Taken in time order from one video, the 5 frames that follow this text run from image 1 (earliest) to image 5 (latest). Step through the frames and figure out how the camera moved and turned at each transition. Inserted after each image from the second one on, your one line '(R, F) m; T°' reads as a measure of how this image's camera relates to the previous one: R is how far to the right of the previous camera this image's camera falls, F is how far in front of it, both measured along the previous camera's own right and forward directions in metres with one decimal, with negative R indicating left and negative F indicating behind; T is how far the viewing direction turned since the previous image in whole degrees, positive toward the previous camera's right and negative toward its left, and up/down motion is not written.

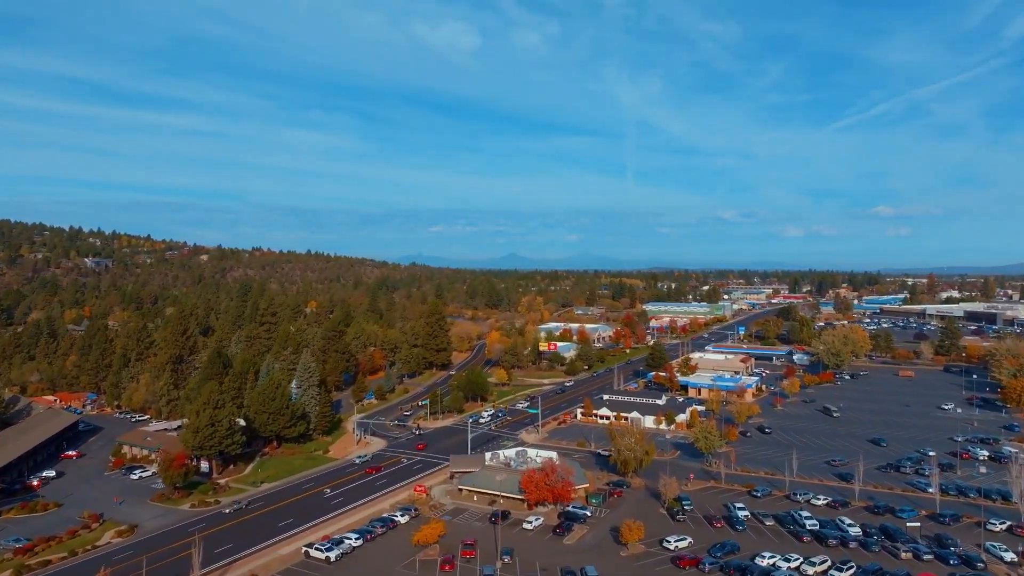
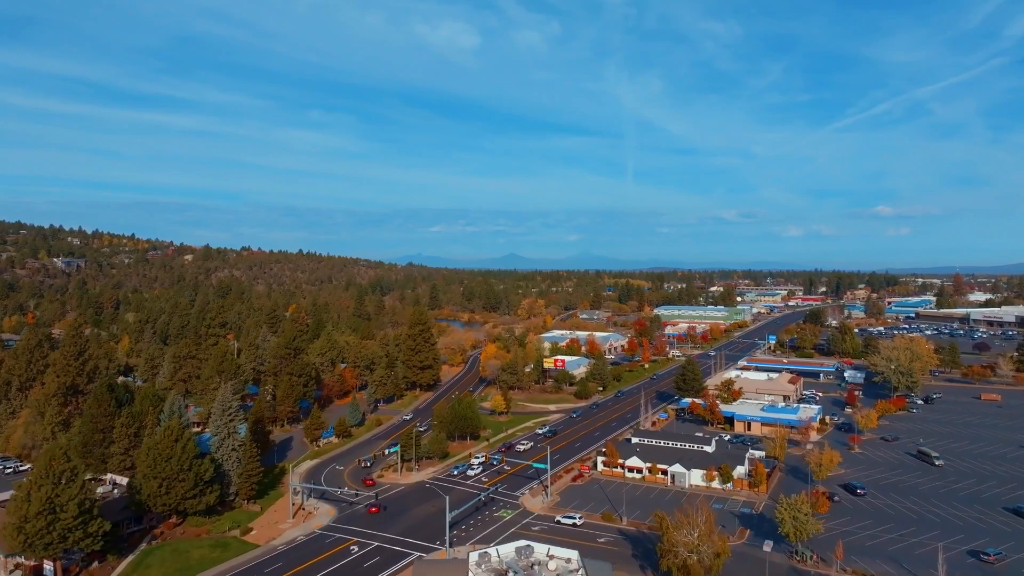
(+0.1, +11.4) m; 0°
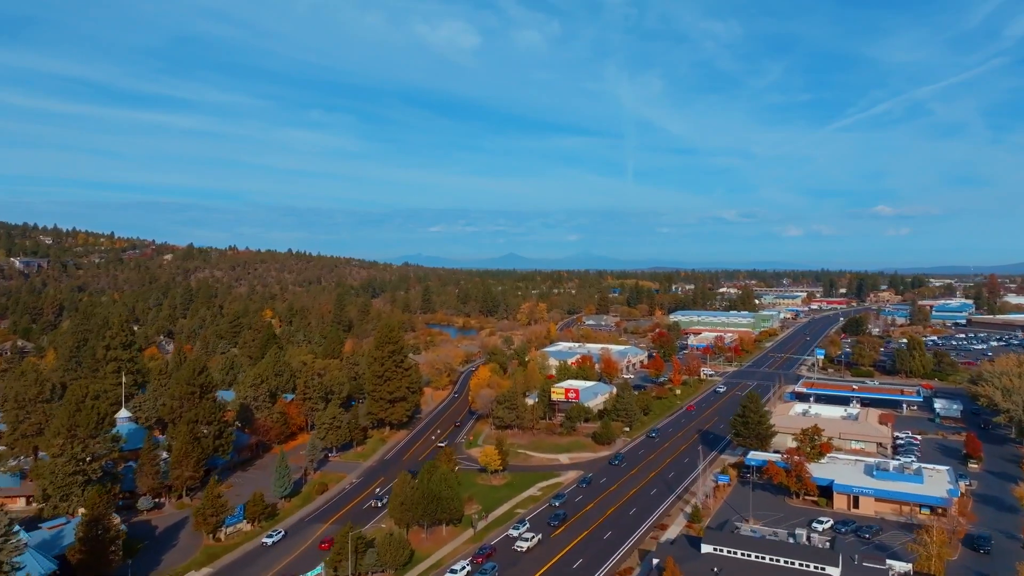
(+0.1, +13.4) m; 0°
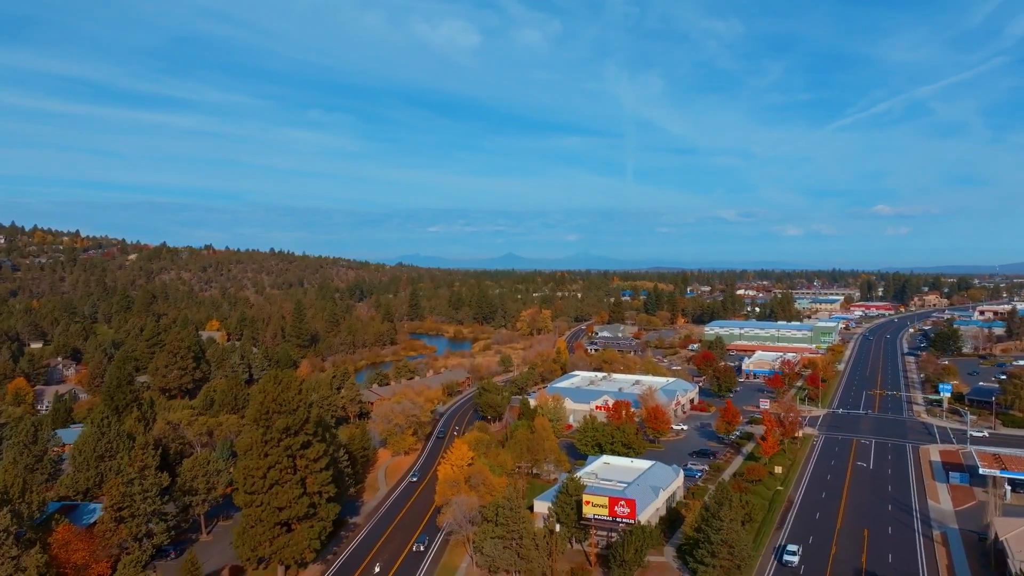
(+0.1, +20.5) m; 0°
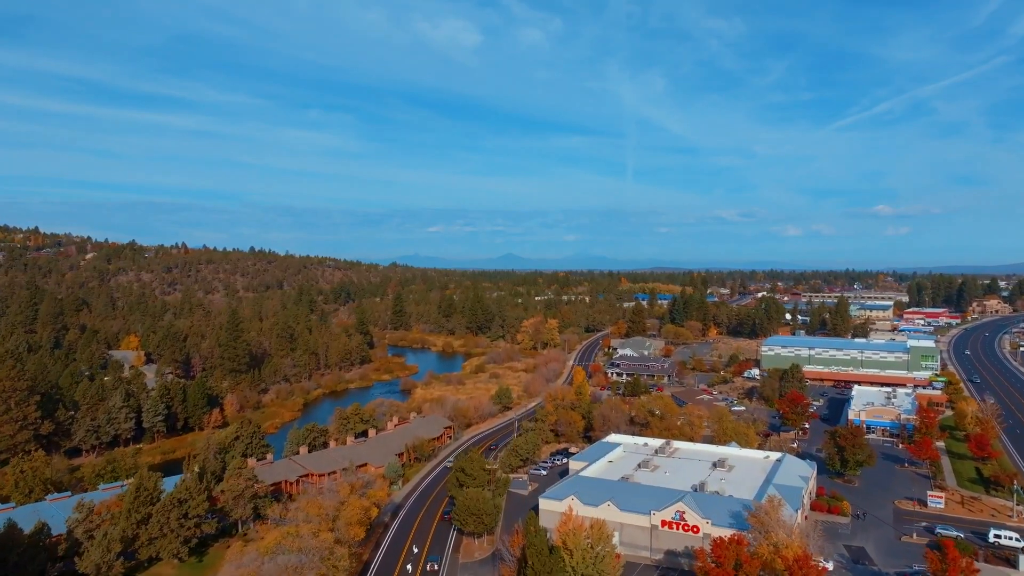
(0.0, +20.7) m; 0°
